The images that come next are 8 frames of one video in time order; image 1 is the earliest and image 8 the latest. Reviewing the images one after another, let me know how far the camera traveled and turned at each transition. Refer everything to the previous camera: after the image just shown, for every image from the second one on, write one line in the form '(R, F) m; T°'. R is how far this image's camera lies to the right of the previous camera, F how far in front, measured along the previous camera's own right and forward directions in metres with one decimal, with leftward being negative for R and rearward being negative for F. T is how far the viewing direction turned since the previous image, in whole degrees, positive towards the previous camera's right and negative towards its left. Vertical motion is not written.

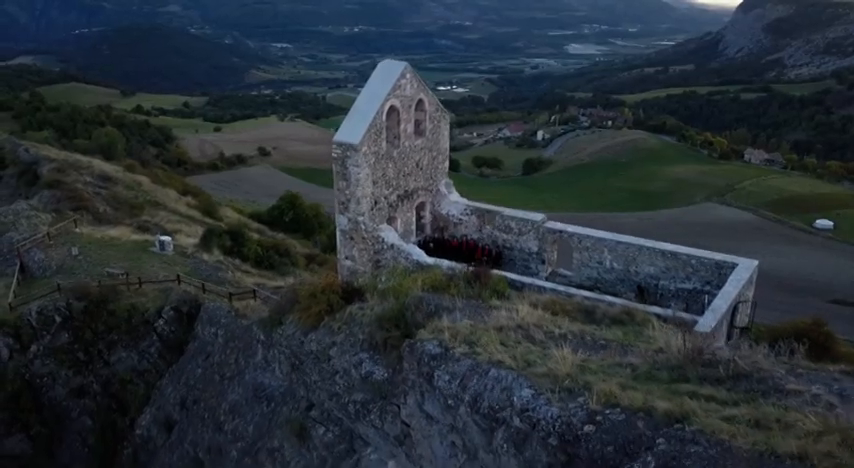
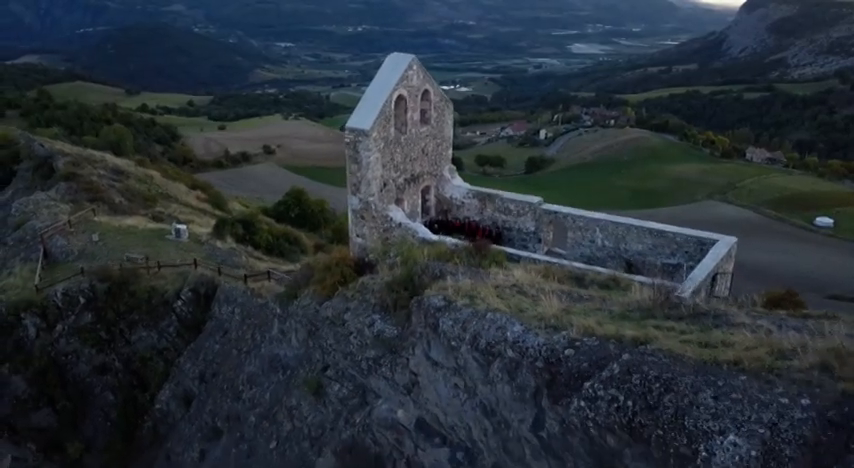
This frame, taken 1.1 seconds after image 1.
(0.0, -0.8) m; 0°
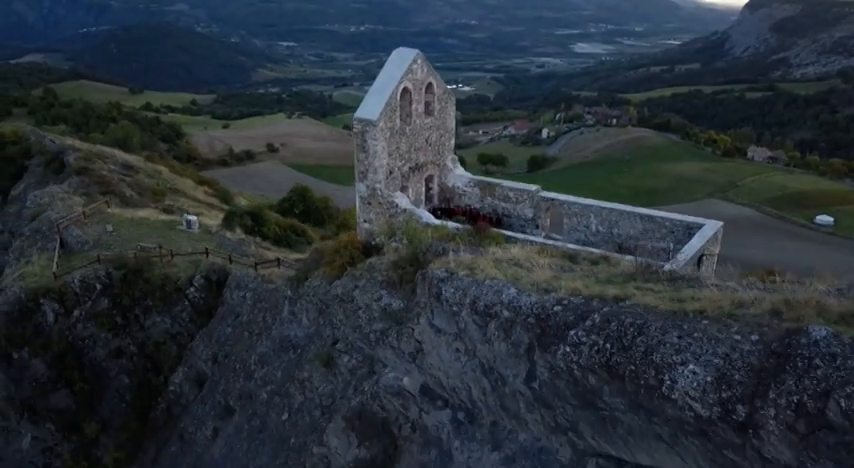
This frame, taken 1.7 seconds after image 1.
(0.0, -0.6) m; 0°
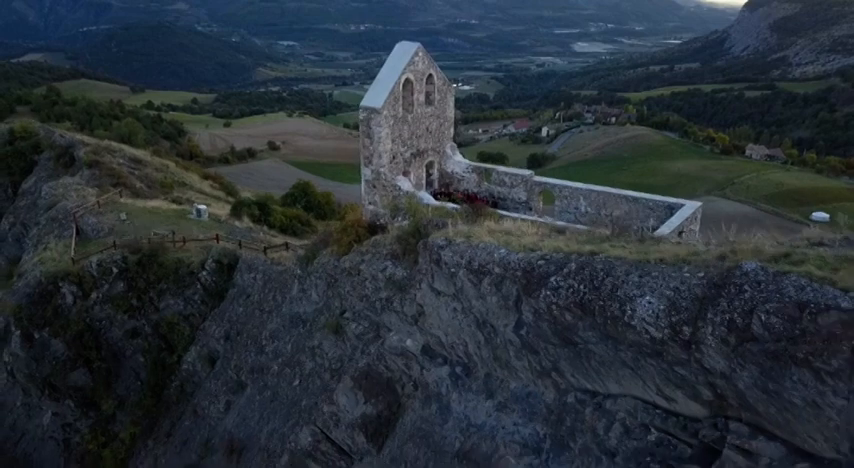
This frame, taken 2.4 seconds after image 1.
(0.0, -0.8) m; 0°
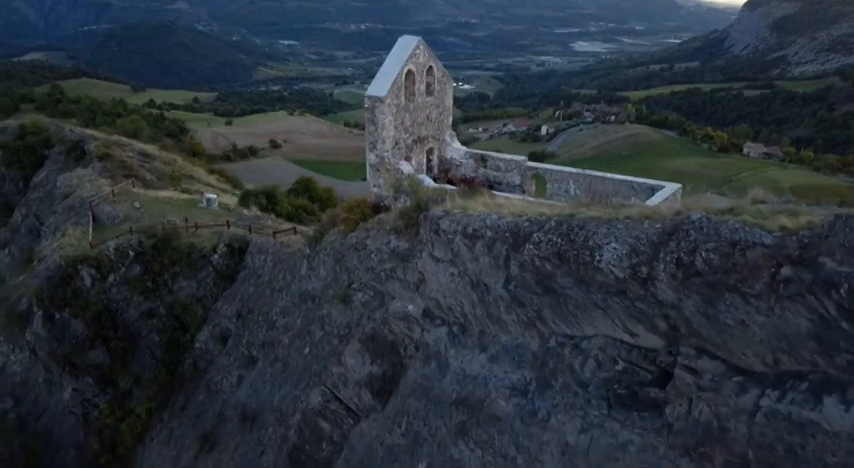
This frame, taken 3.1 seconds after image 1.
(0.0, -0.9) m; 0°
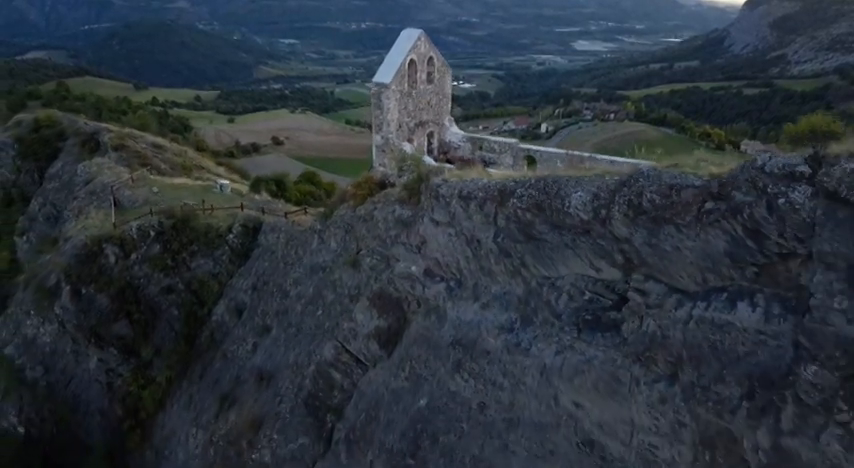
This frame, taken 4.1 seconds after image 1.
(0.0, -1.3) m; 0°
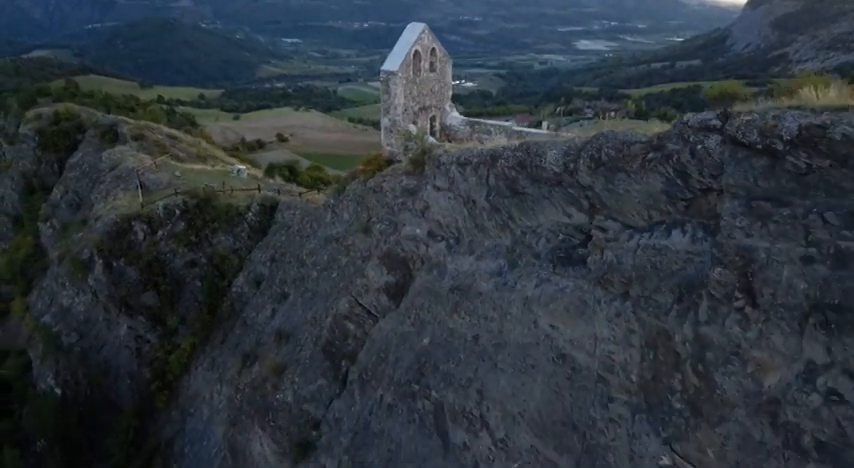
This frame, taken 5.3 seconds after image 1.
(0.0, -1.7) m; 0°
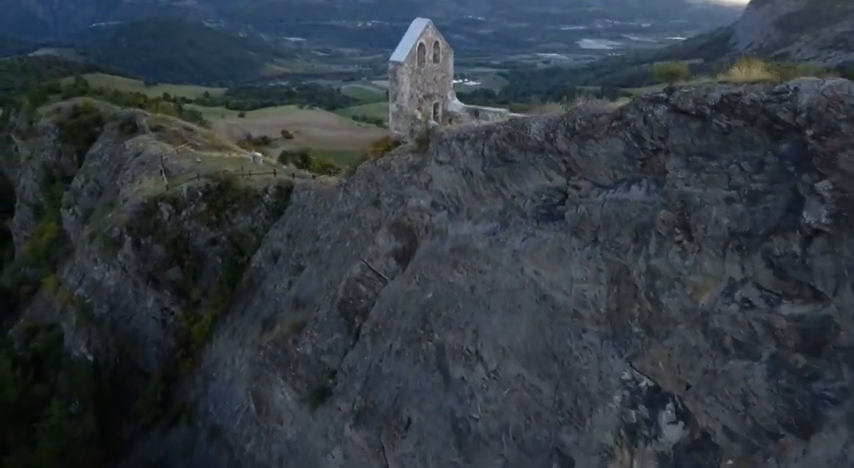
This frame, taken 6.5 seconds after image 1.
(0.0, -1.8) m; 0°
